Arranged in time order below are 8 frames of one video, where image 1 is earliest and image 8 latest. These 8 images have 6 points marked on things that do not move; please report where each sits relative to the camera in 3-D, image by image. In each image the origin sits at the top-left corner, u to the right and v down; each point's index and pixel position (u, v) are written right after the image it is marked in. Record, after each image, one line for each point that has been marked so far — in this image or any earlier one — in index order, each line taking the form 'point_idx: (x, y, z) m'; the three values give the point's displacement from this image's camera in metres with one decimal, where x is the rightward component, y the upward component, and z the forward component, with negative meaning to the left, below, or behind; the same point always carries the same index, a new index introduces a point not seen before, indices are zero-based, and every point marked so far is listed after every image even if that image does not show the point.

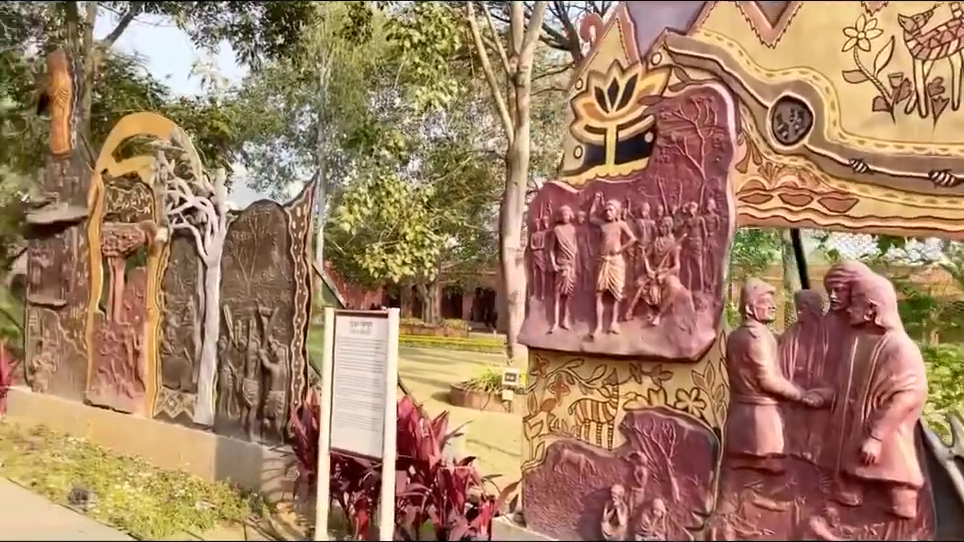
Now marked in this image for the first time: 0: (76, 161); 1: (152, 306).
0: (-4.7, +1.3, +9.4) m
1: (-3.4, -0.4, +8.2) m
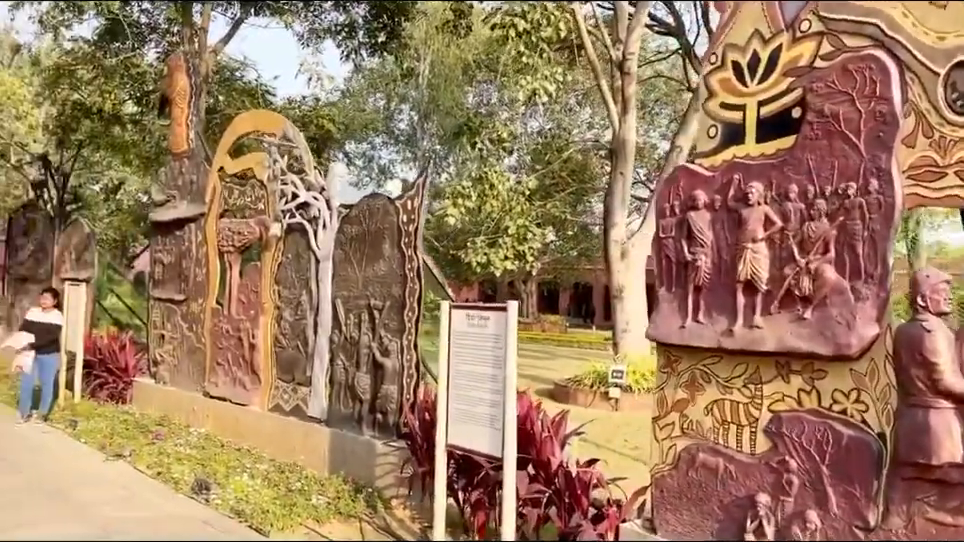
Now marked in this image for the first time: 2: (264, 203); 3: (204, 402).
0: (-3.5, +1.3, +9.6) m
1: (-2.3, -0.3, +8.3) m
2: (-2.3, +0.7, +8.4) m
3: (-3.1, -1.5, +8.9) m
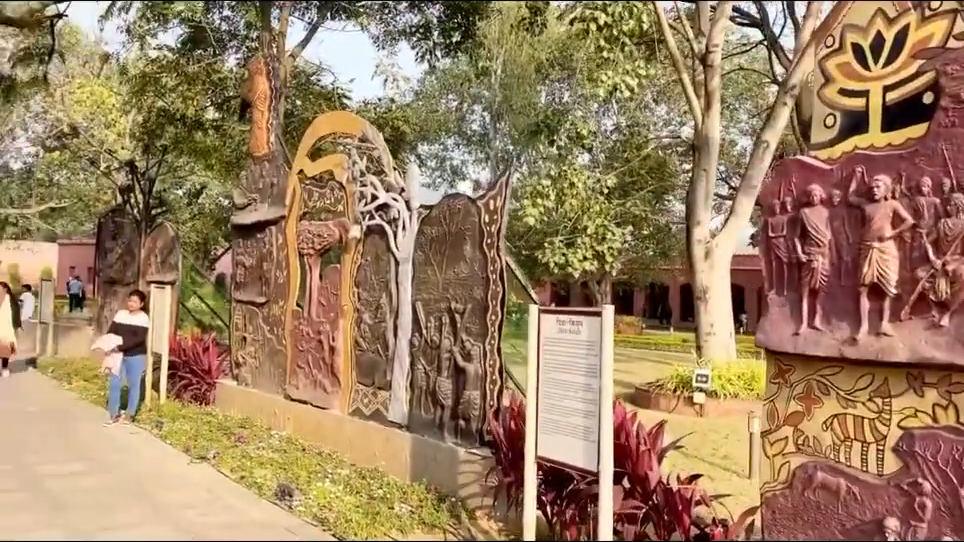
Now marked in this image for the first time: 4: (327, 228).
0: (-2.5, +1.3, +9.7) m
1: (-1.4, -0.3, +8.2) m
2: (-1.5, +0.7, +8.3) m
3: (-2.2, -1.5, +8.9) m
4: (-1.7, +0.5, +8.5) m
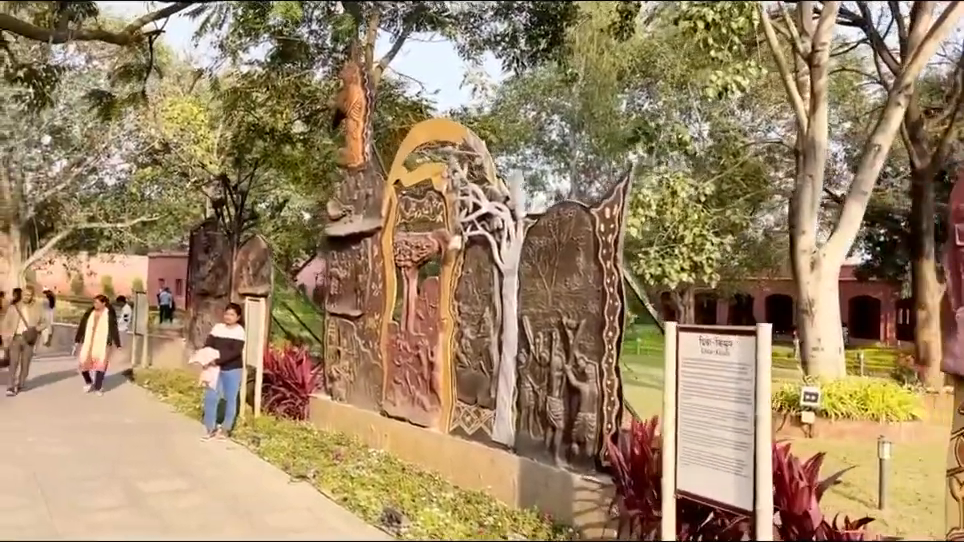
0: (-1.3, +1.2, +9.5) m
1: (-0.4, -0.4, +7.9) m
2: (-0.4, +0.6, +8.0) m
3: (-1.1, -1.6, +8.6) m
4: (-0.6, +0.3, +8.2) m
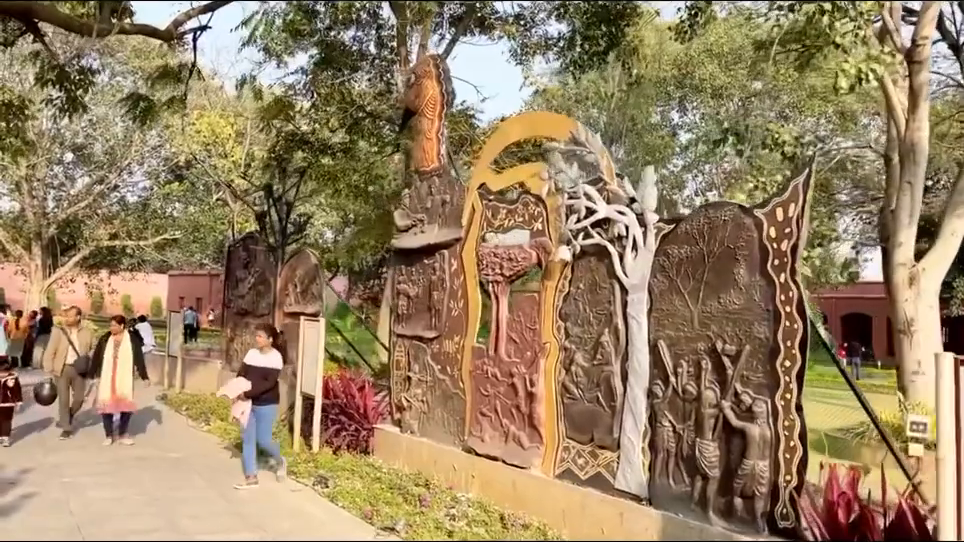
0: (-0.3, +1.0, +8.4) m
1: (+0.6, -0.6, +6.8) m
2: (+0.5, +0.4, +7.0) m
3: (-0.1, -1.8, +7.5) m
4: (+0.3, +0.2, +7.1) m
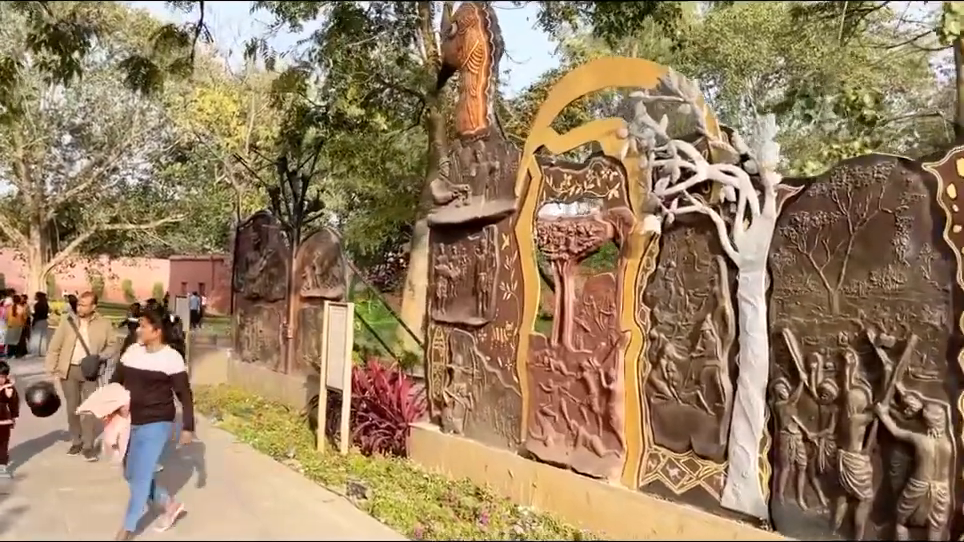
0: (+0.1, +1.2, +7.4) m
1: (+1.1, -0.4, +5.7) m
2: (+1.0, +0.6, +5.9) m
3: (+0.4, -1.6, +6.5) m
4: (+0.8, +0.4, +6.1) m
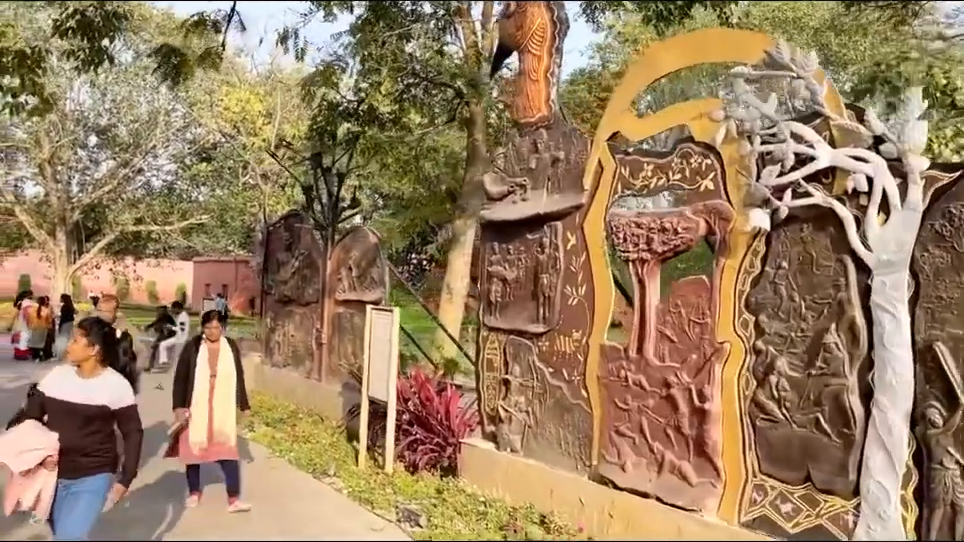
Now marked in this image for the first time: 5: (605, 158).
0: (+0.7, +1.2, +6.6) m
1: (+1.6, -0.4, +5.0) m
2: (+1.5, +0.6, +5.2) m
3: (+0.9, -1.6, +5.7) m
4: (+1.3, +0.4, +5.3) m
5: (+0.9, +0.9, +6.1) m
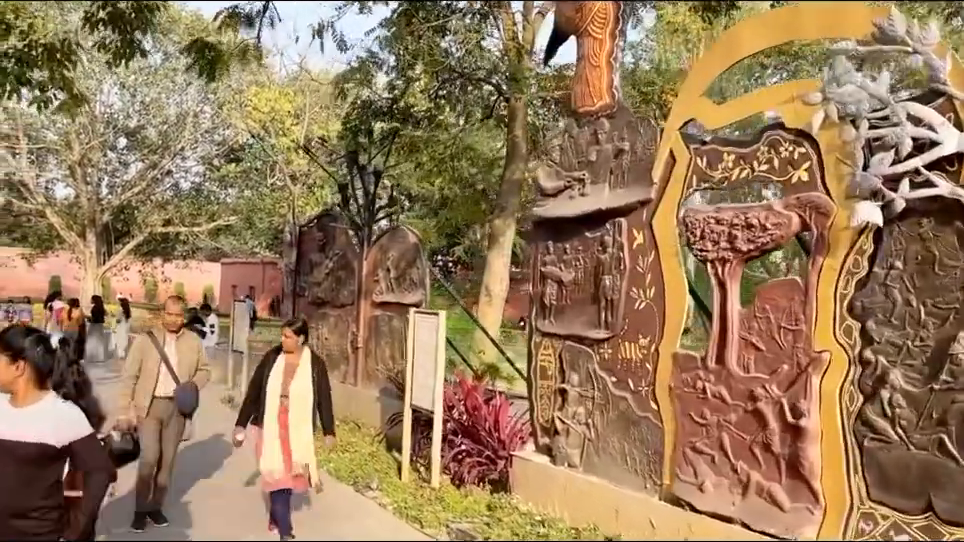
0: (+1.1, +1.2, +6.1) m
1: (+1.9, -0.4, +4.5) m
2: (+1.9, +0.6, +4.6) m
3: (+1.3, -1.6, +5.2) m
4: (+1.7, +0.4, +4.8) m
5: (+1.4, +0.9, +5.6) m
